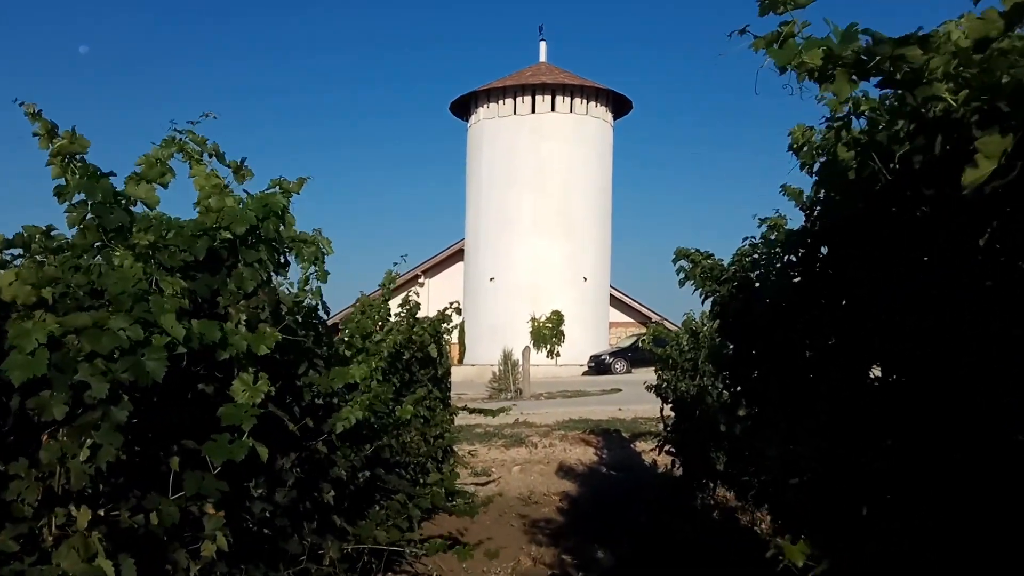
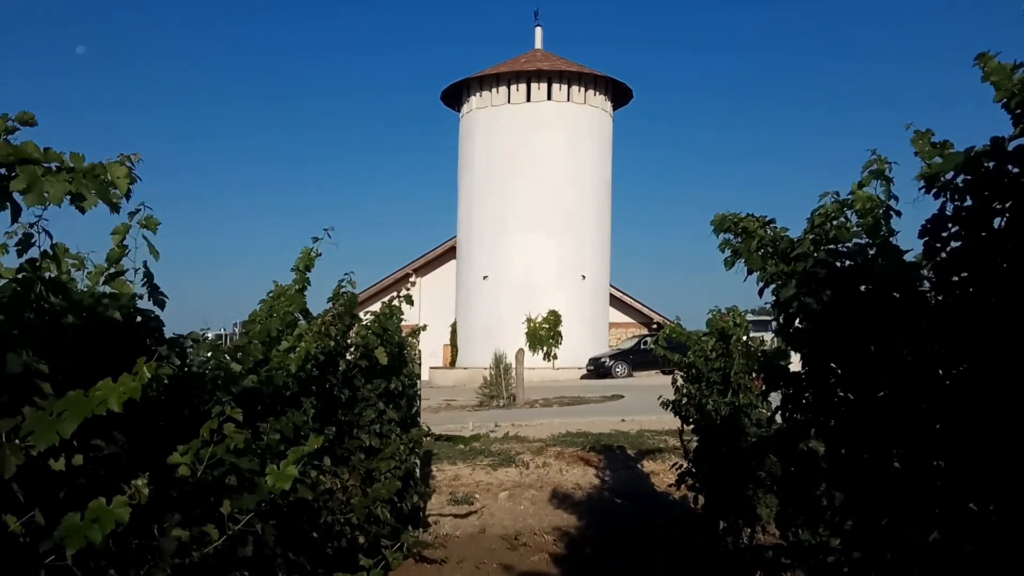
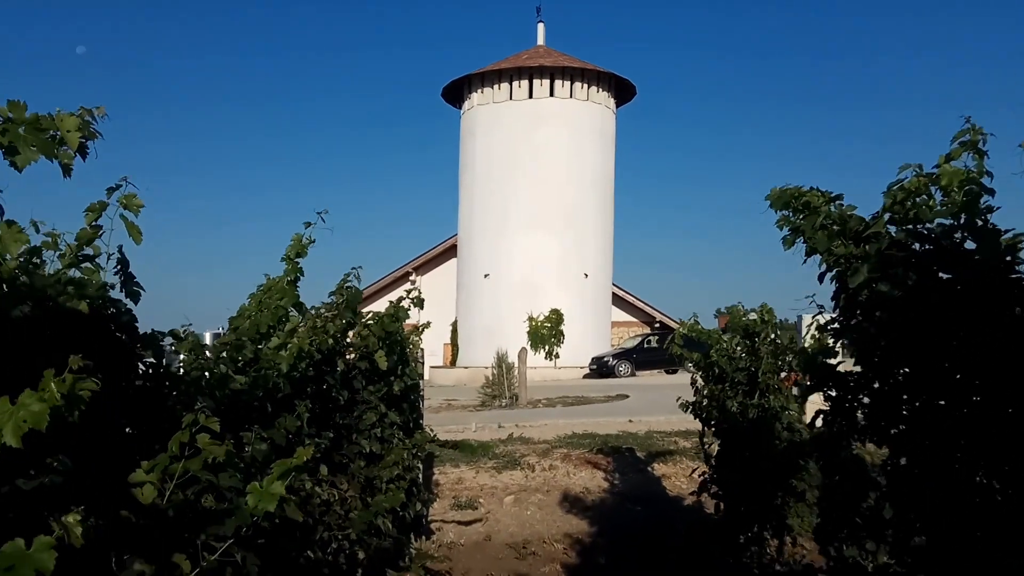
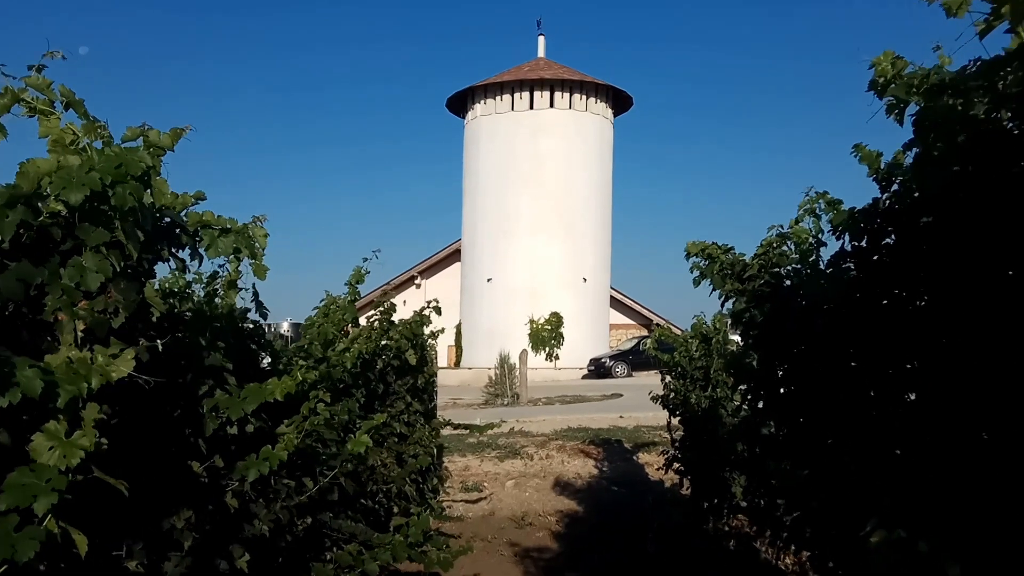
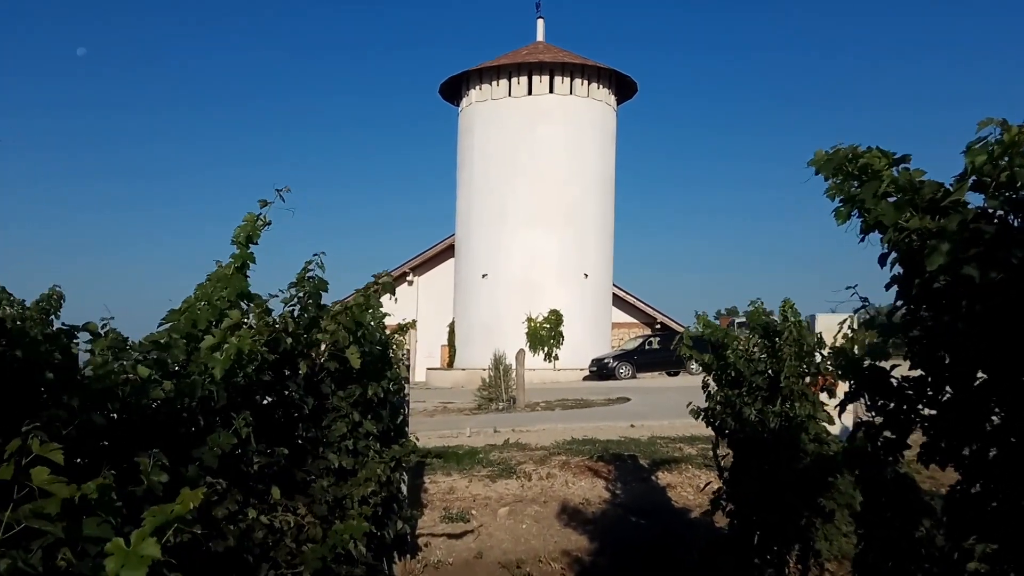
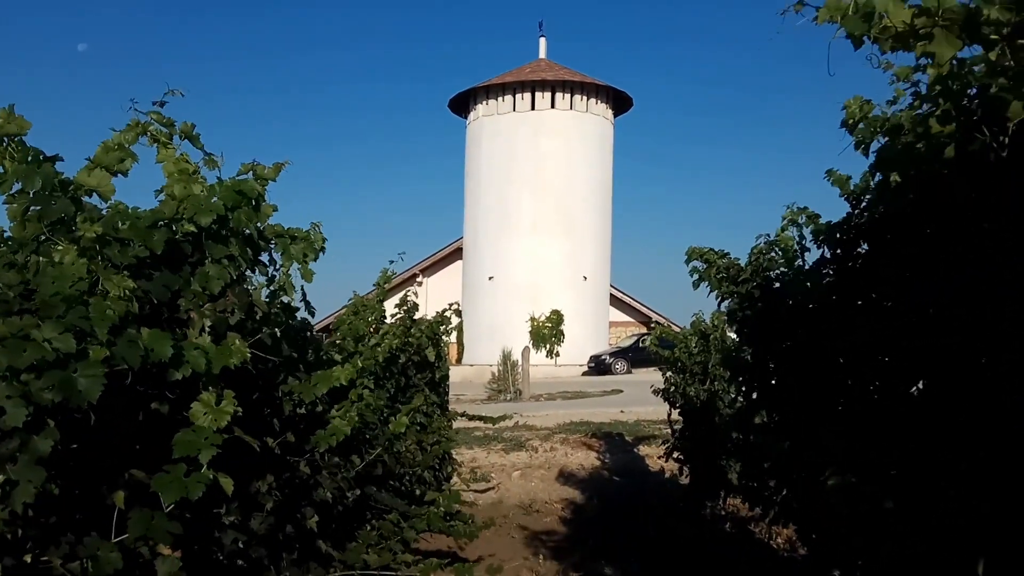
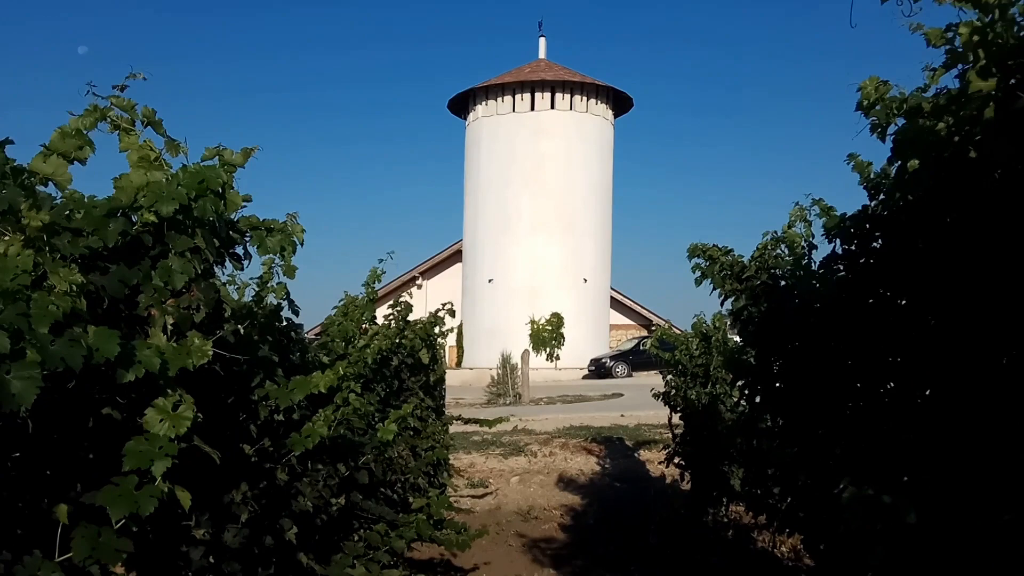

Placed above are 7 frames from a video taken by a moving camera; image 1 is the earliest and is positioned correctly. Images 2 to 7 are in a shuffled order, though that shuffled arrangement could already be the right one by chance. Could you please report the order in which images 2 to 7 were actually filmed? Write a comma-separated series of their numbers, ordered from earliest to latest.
6, 7, 4, 2, 3, 5
